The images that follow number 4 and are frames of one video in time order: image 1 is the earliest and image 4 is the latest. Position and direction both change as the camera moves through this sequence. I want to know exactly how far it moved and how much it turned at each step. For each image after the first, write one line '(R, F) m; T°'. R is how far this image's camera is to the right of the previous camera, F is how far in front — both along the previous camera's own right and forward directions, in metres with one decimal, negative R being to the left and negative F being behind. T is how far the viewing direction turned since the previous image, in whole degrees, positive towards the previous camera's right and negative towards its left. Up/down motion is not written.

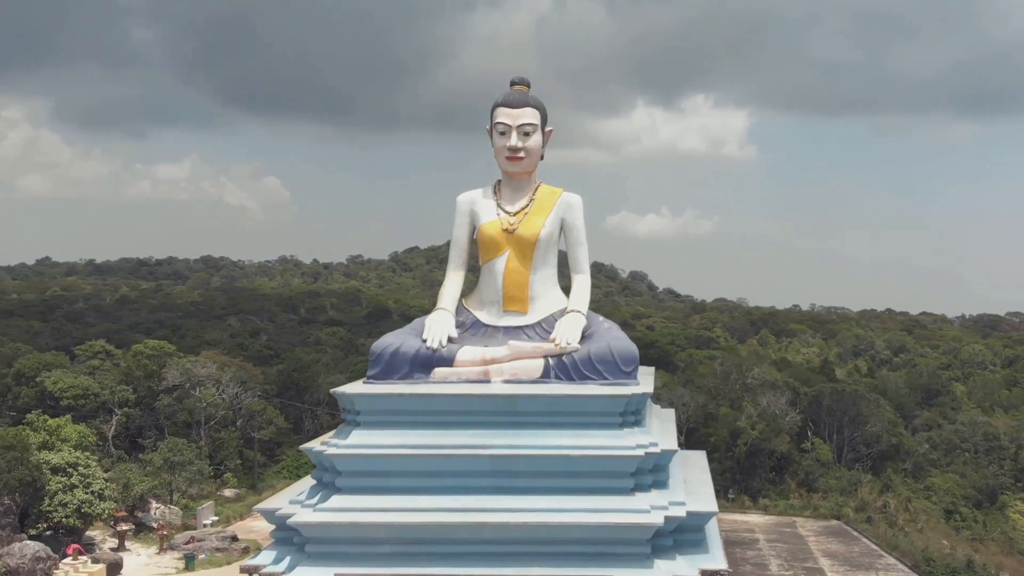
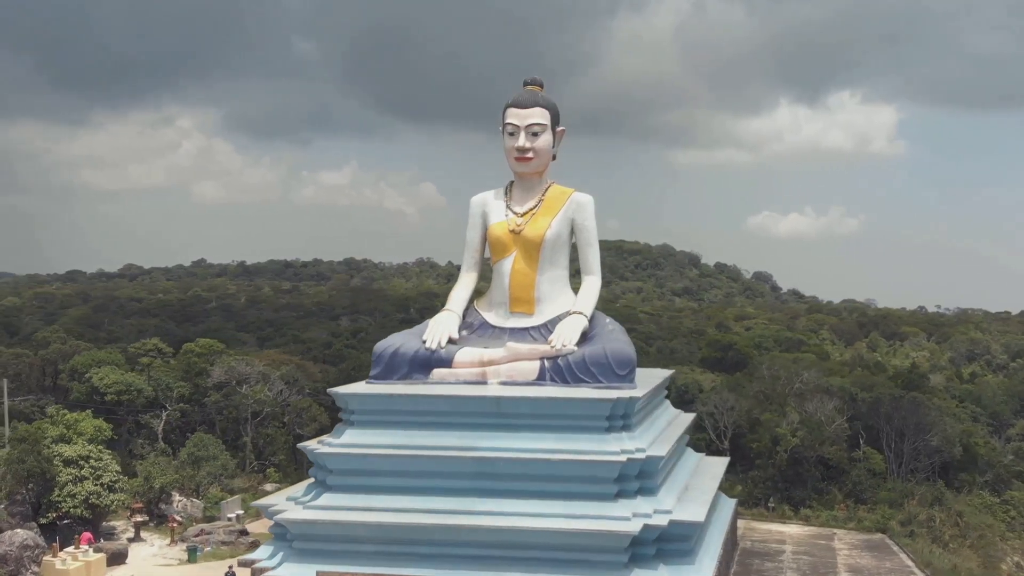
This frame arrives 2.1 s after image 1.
(+2.0, +0.2) m; -7°
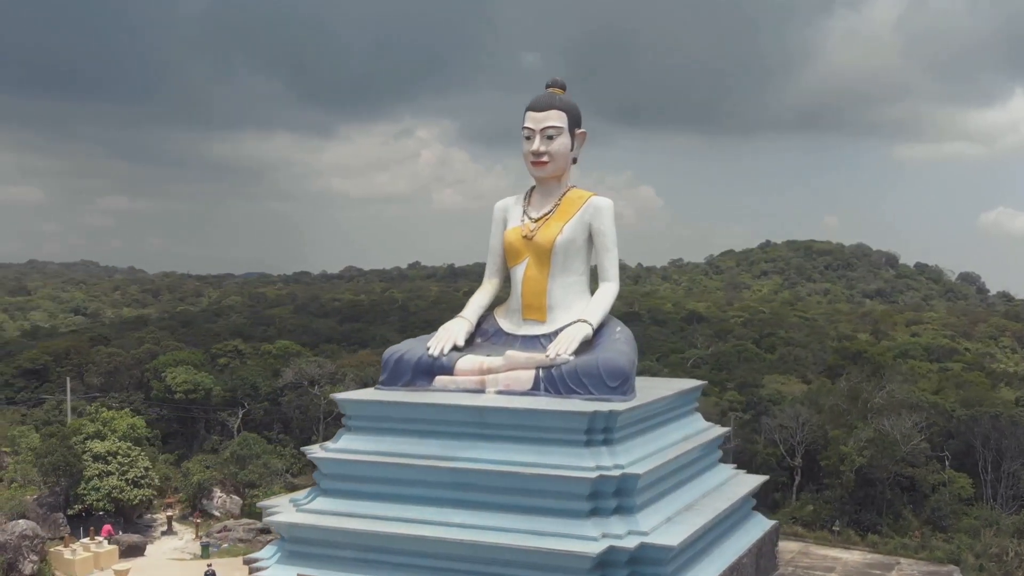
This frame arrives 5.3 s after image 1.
(+2.9, +0.6) m; -11°
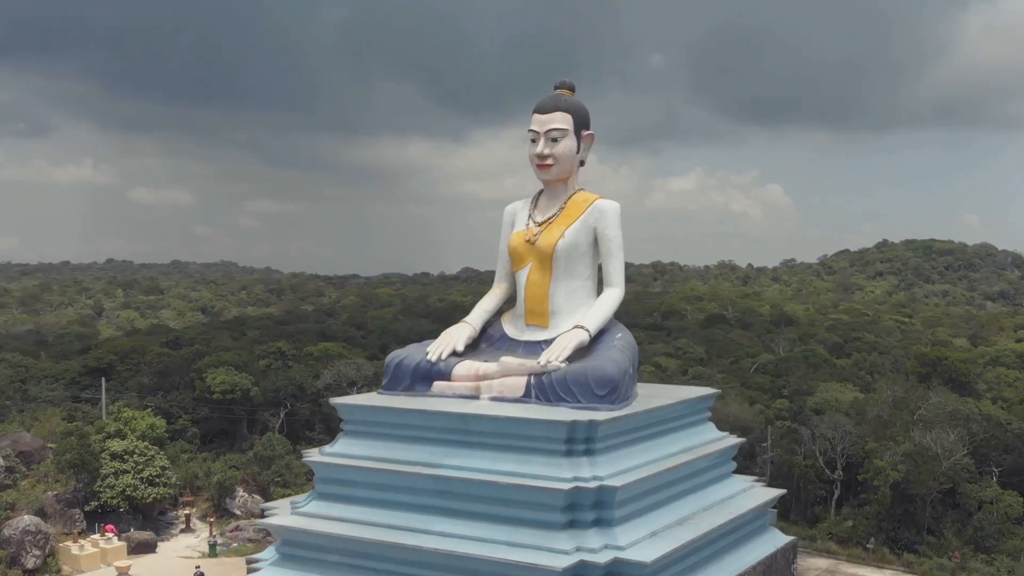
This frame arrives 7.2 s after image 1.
(+1.7, +0.3) m; -7°
